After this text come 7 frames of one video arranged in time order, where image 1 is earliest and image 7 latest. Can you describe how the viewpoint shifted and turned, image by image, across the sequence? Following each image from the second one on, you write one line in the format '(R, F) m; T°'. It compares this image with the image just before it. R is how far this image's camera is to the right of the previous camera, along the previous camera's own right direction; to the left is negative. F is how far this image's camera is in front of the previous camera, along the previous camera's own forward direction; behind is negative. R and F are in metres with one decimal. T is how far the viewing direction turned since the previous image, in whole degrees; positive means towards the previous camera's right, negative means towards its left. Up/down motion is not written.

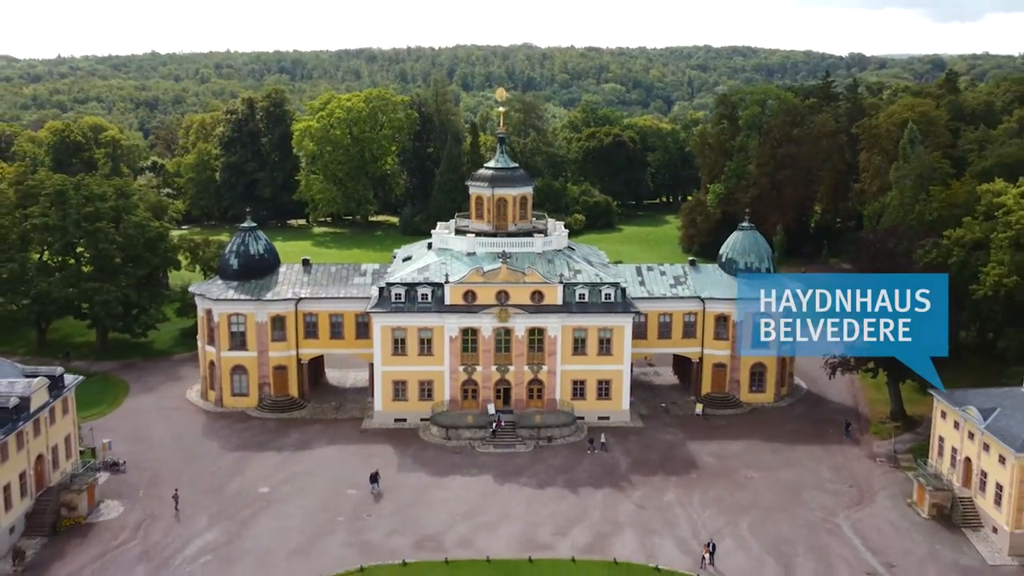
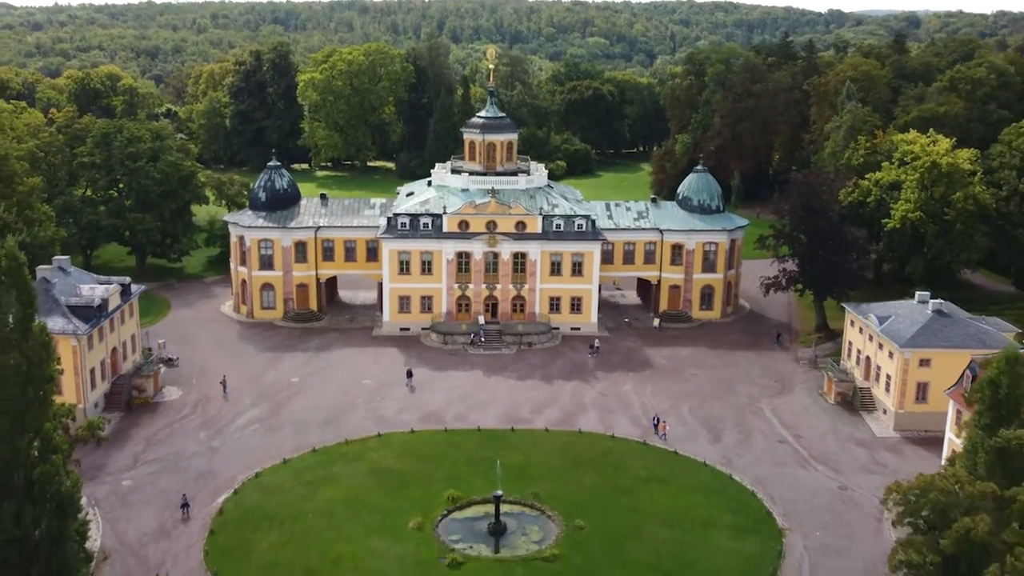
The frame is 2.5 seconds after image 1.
(-0.1, -9.7) m; +1°
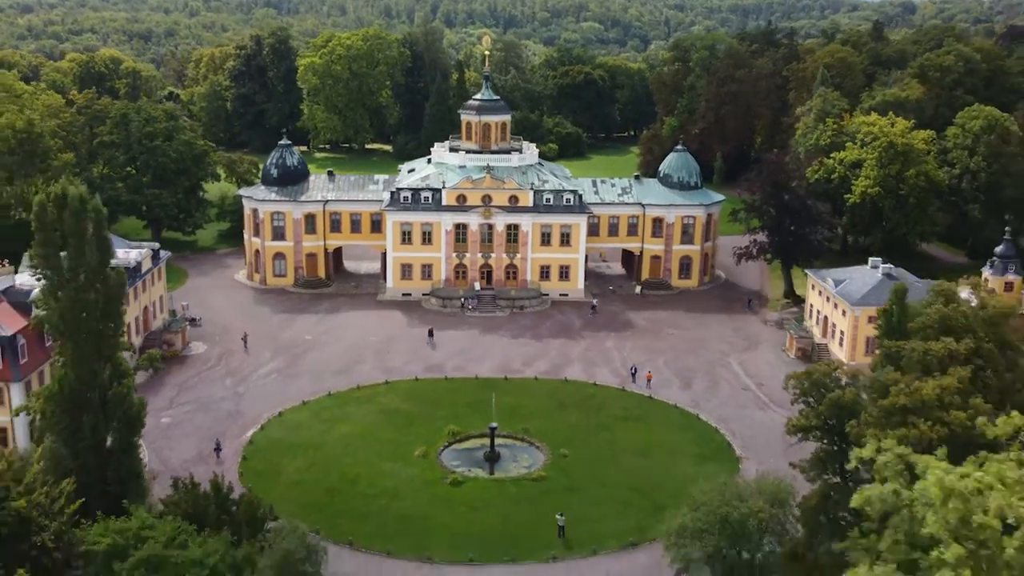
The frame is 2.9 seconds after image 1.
(0.0, -5.7) m; 0°
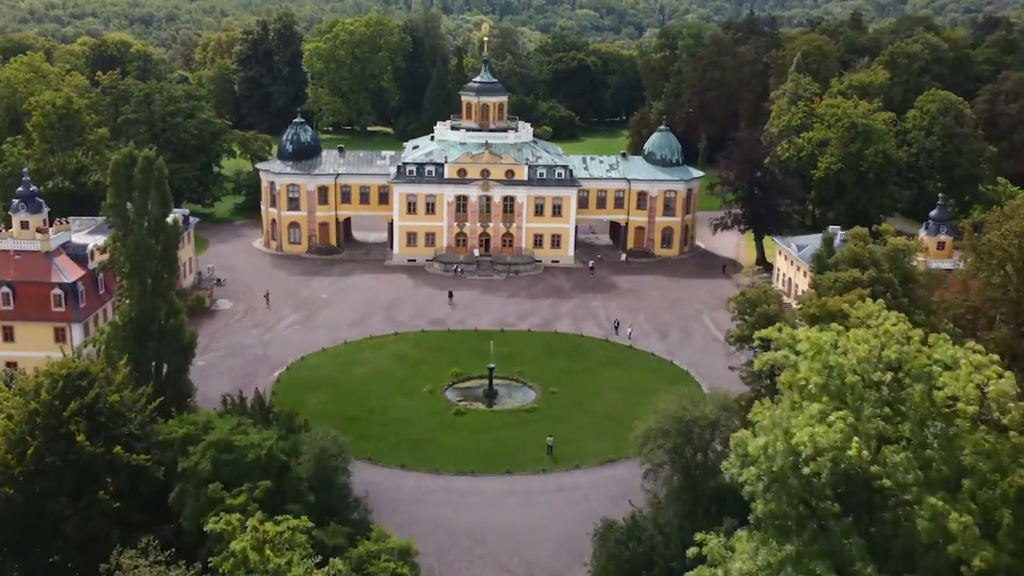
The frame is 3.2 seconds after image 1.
(-0.1, -6.4) m; 0°
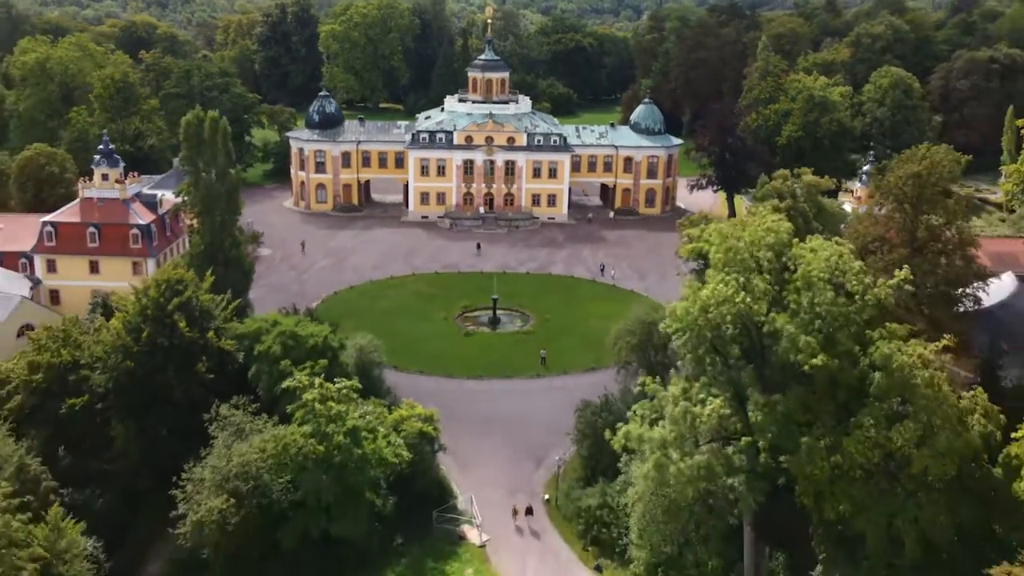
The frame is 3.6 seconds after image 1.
(+0.2, -9.9) m; 0°
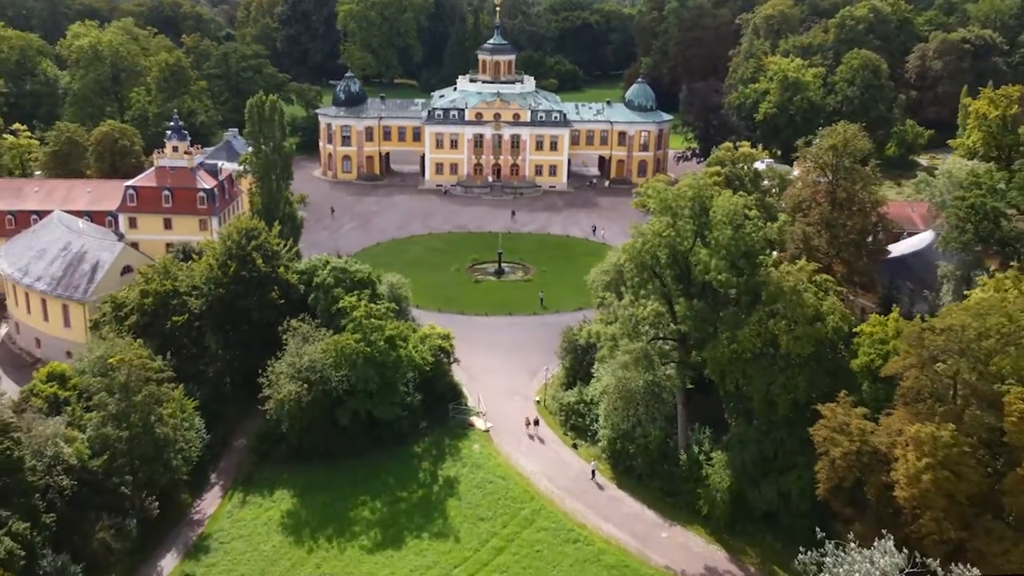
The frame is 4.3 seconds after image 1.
(+0.6, -11.9) m; -1°
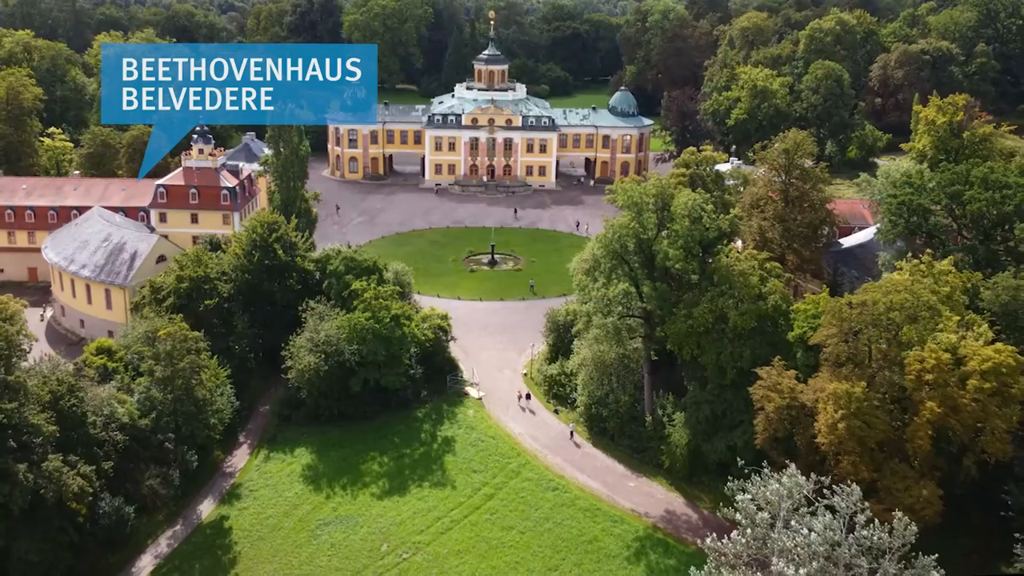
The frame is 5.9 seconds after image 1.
(+0.5, -7.1) m; 0°
